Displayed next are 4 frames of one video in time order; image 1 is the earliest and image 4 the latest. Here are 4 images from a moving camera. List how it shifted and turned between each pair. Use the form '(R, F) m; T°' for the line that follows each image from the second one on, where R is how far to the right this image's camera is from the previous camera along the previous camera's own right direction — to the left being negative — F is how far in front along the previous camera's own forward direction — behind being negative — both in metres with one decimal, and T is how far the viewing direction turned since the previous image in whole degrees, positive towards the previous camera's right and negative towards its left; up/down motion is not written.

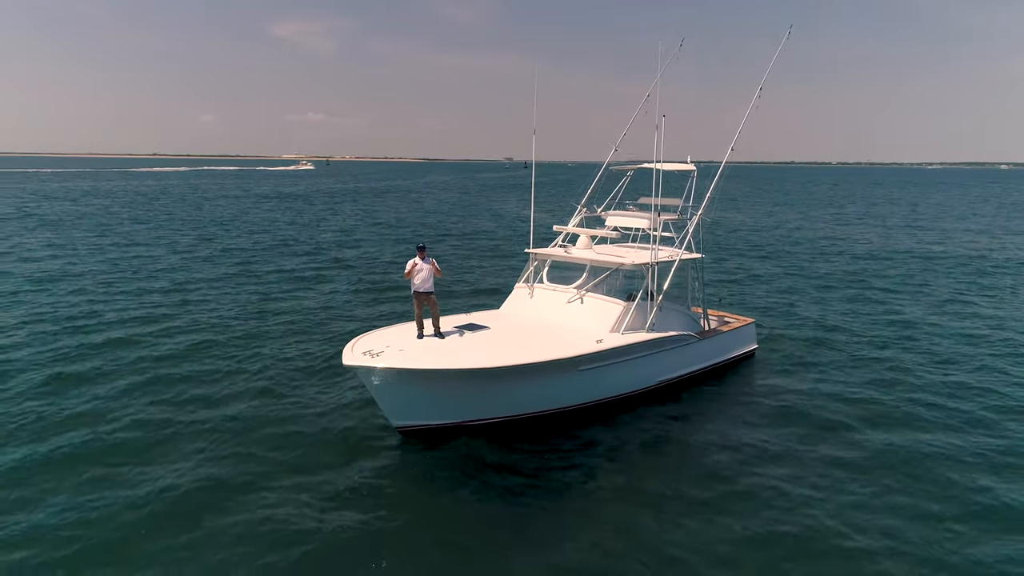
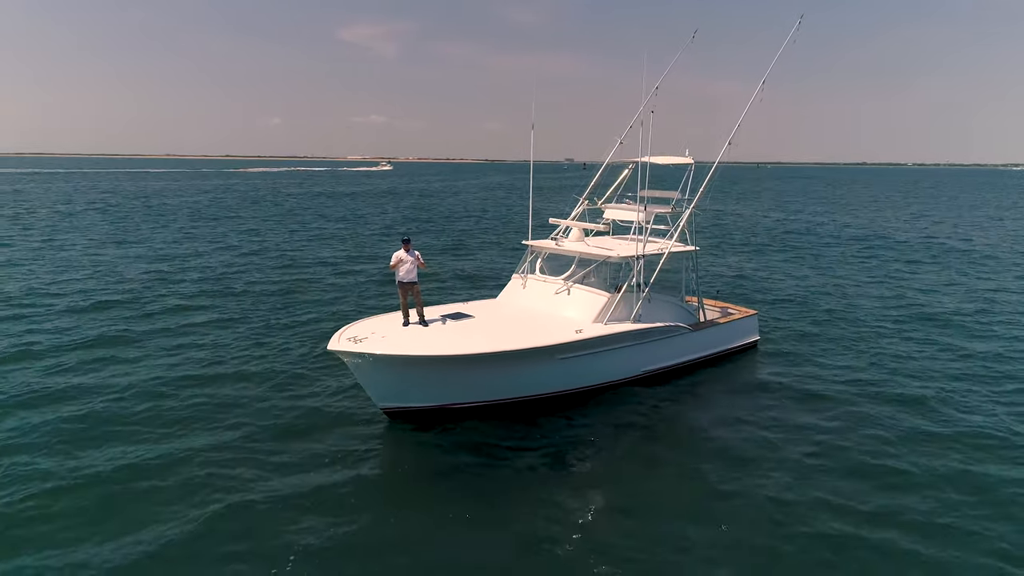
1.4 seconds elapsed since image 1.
(+1.1, -0.2) m; -3°
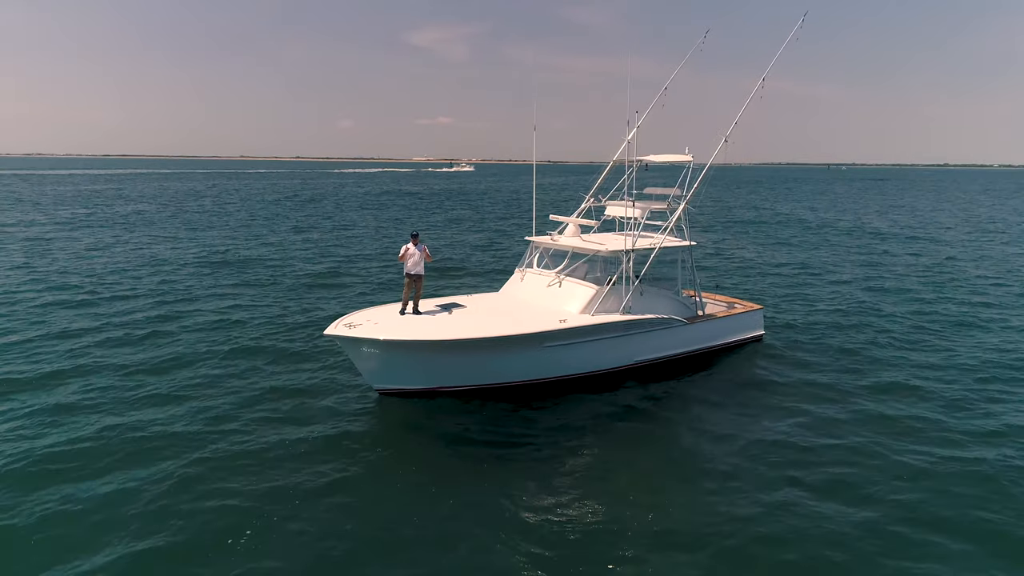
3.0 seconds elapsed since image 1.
(+1.2, -0.6) m; -4°
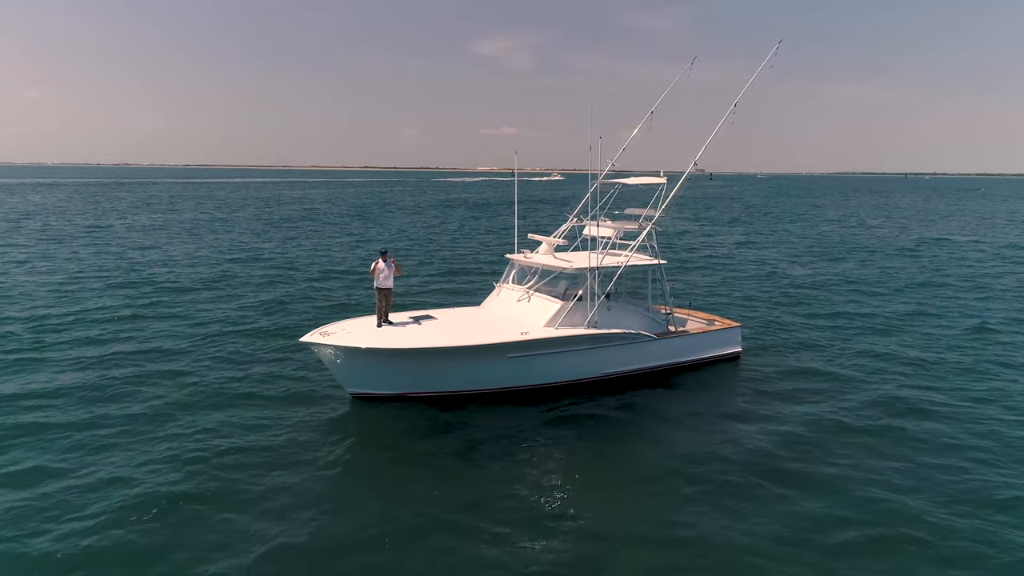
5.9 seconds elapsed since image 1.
(+1.5, -0.6) m; -3°
